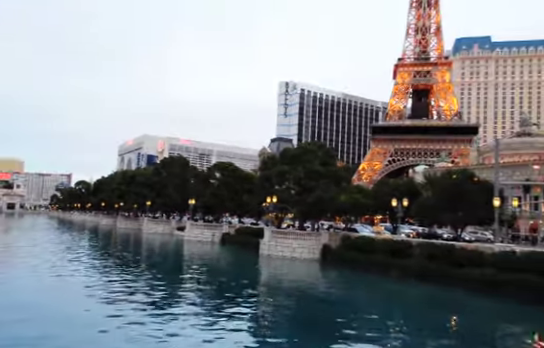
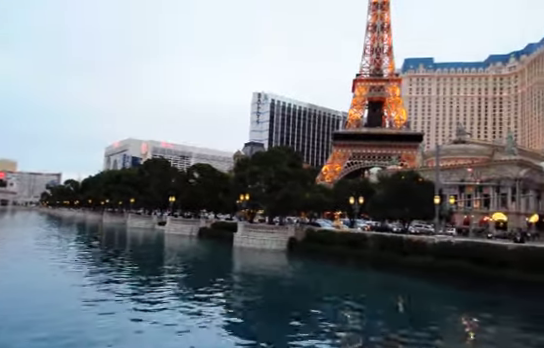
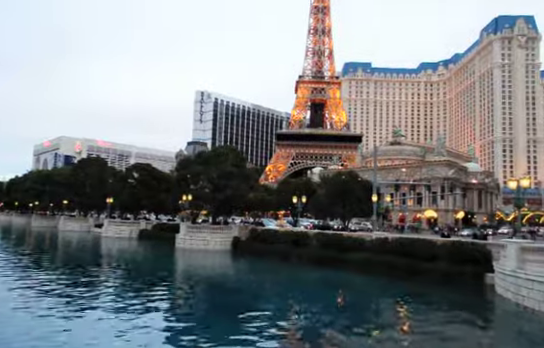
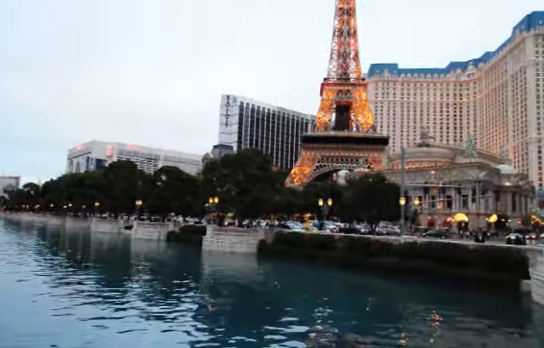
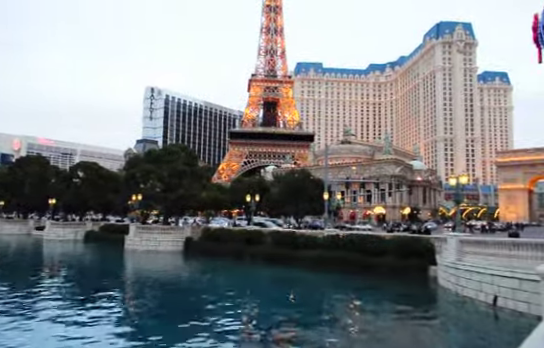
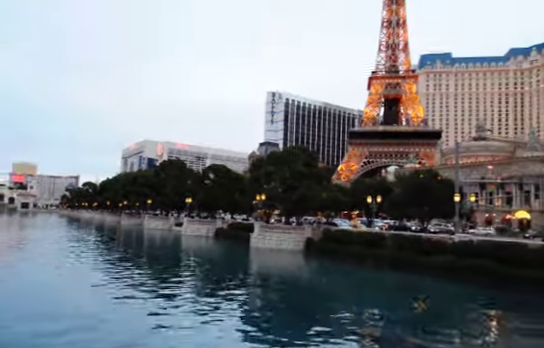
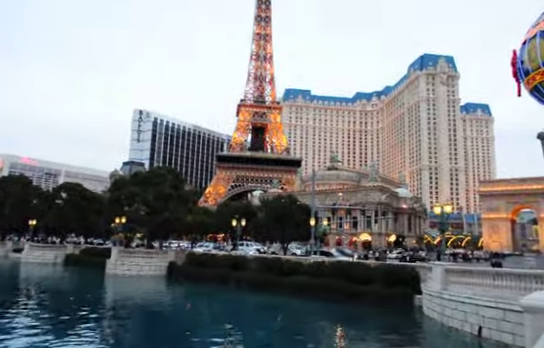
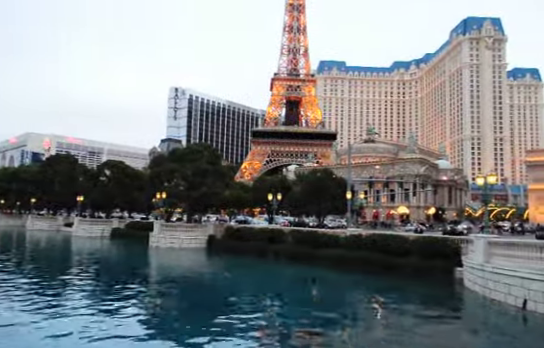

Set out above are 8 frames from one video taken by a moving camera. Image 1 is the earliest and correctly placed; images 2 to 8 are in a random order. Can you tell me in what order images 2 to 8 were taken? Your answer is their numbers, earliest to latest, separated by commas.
6, 2, 4, 3, 8, 5, 7
